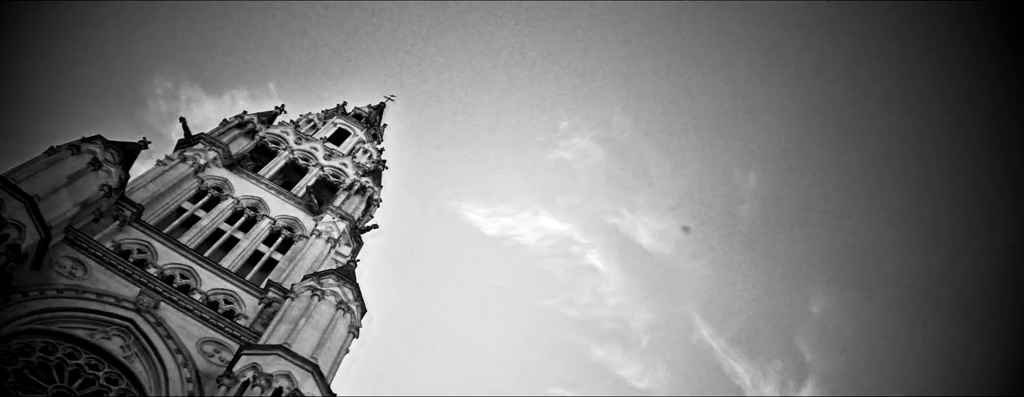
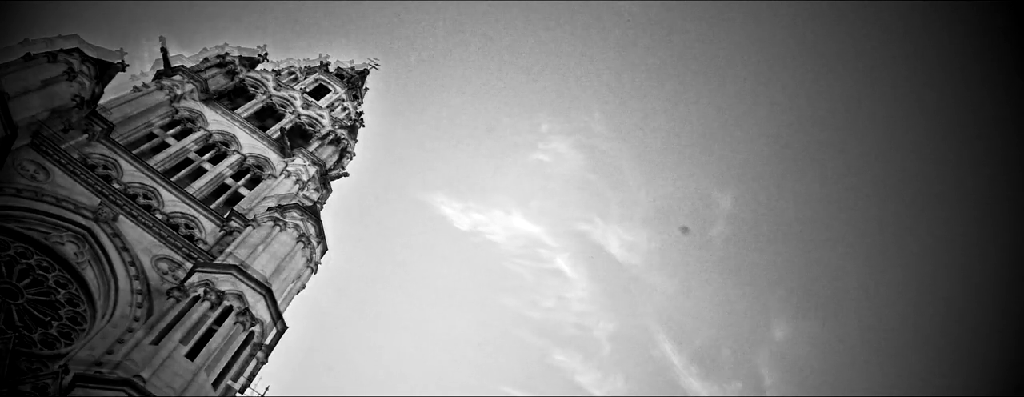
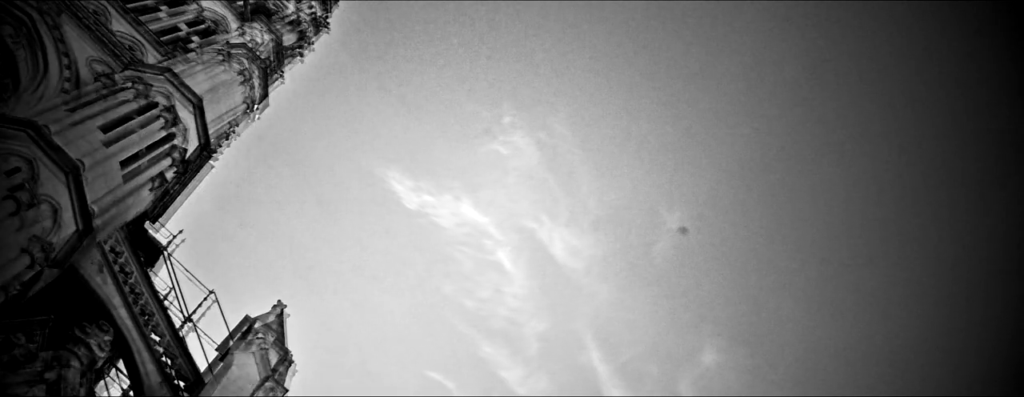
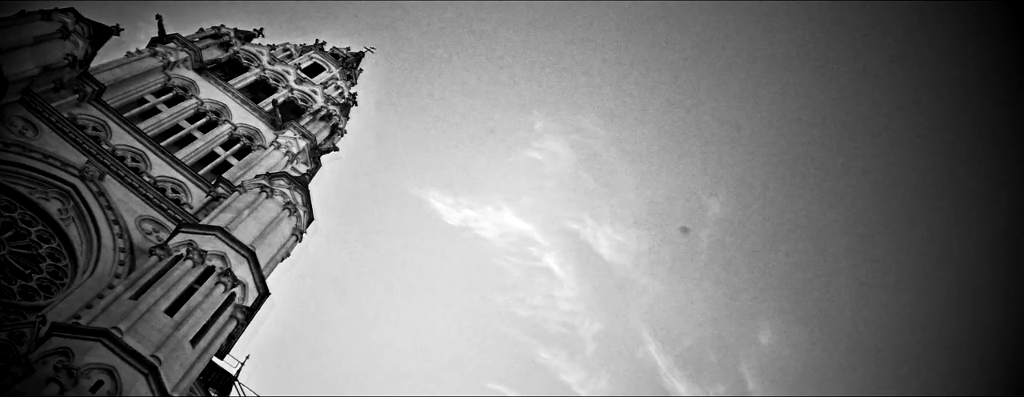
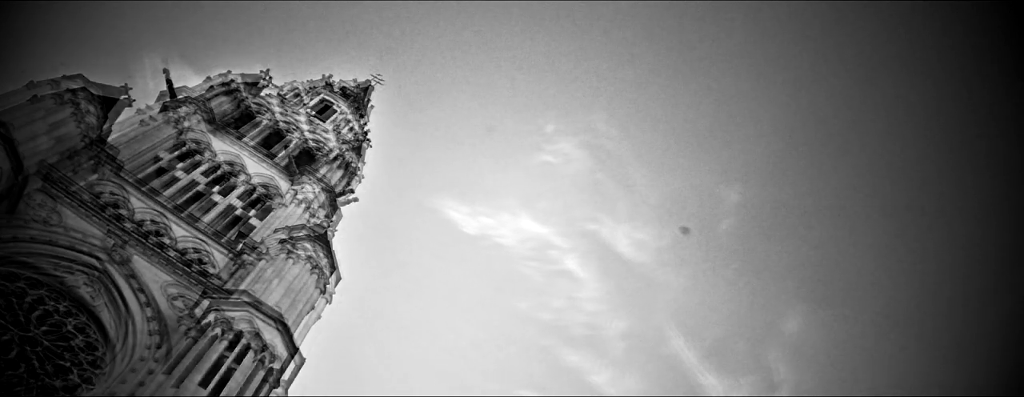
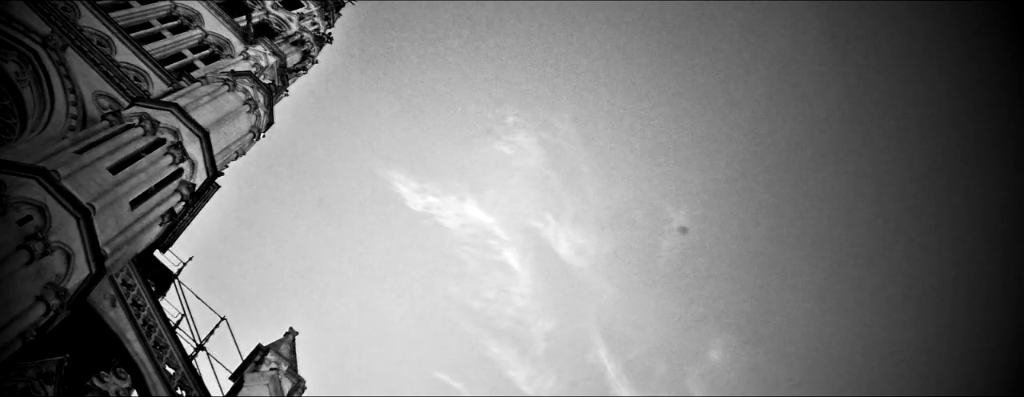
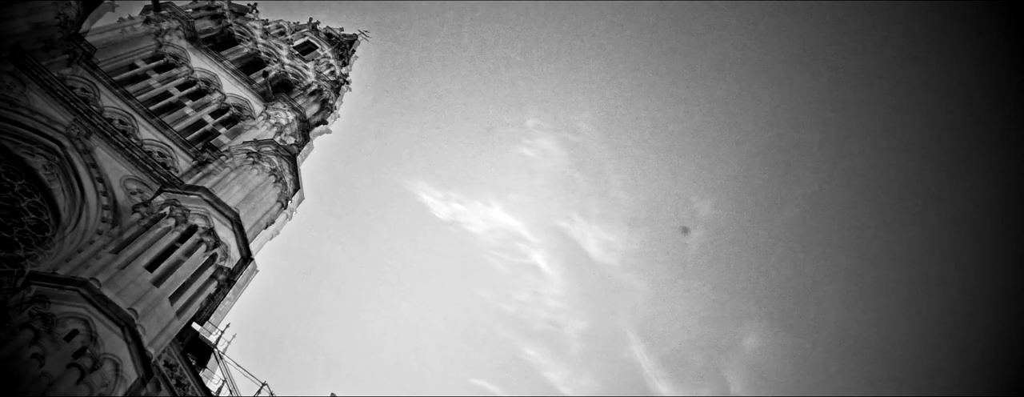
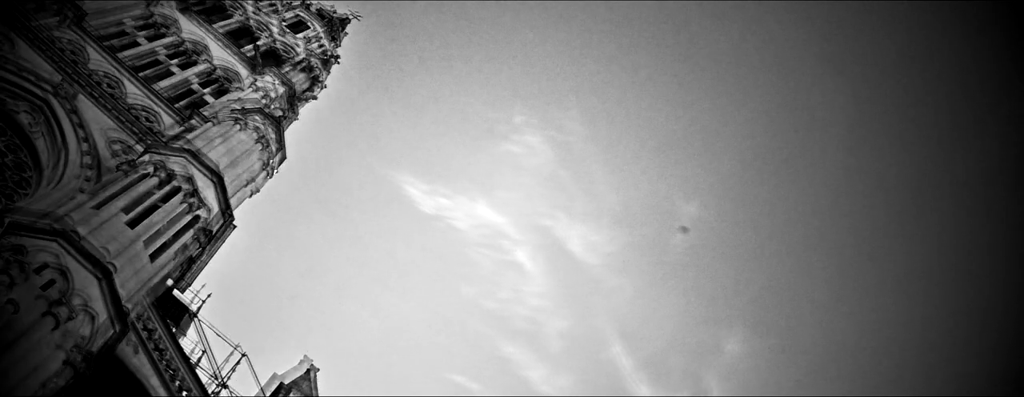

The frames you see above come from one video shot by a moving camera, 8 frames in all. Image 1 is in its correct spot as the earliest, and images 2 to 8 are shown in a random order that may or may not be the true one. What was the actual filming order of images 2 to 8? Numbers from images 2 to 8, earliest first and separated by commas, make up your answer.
5, 2, 4, 7, 8, 6, 3
